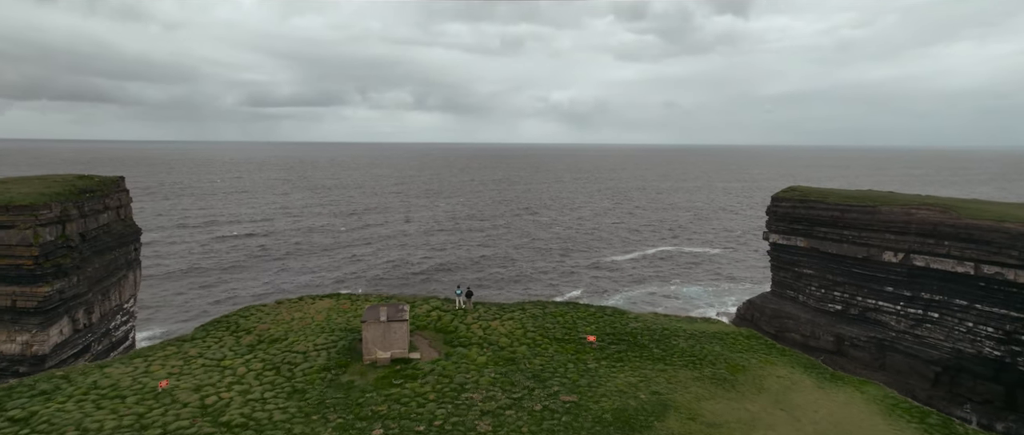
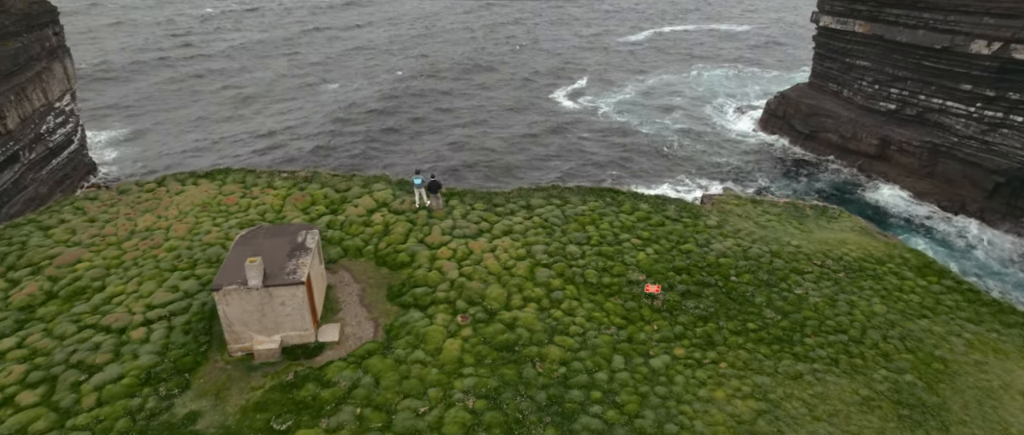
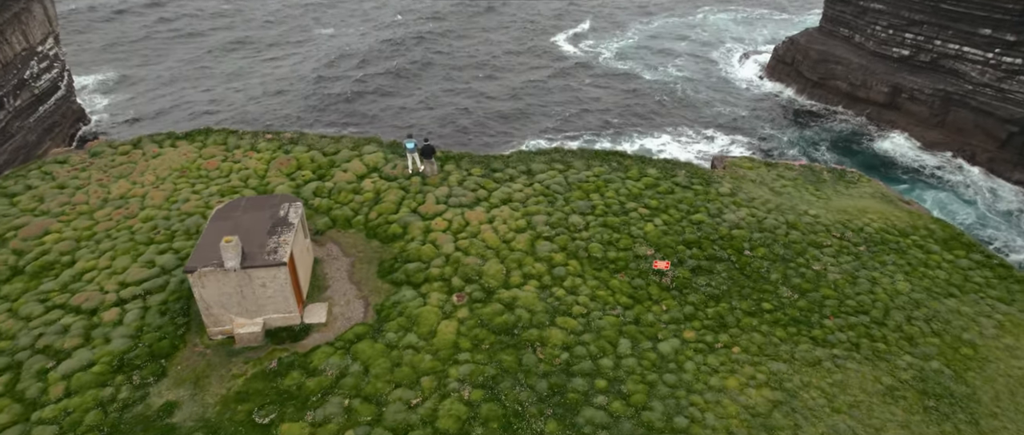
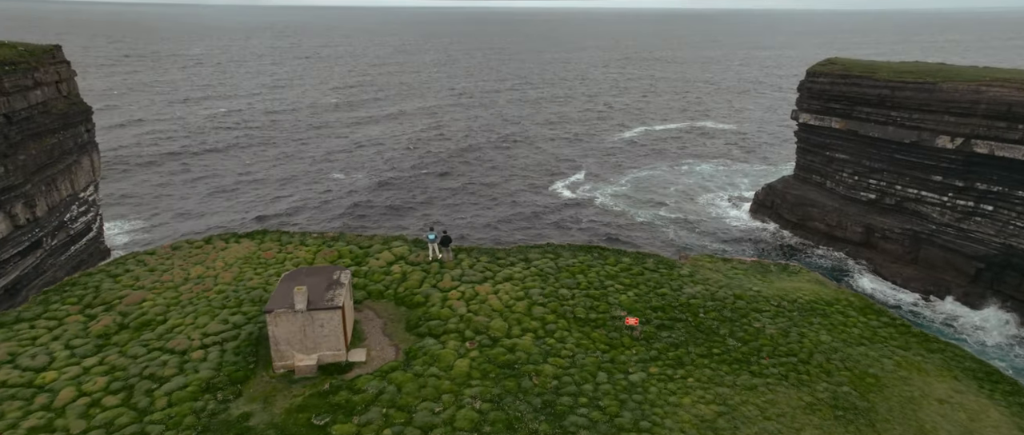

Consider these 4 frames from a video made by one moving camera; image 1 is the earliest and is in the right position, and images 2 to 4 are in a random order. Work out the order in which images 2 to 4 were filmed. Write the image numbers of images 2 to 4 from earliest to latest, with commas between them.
4, 2, 3
